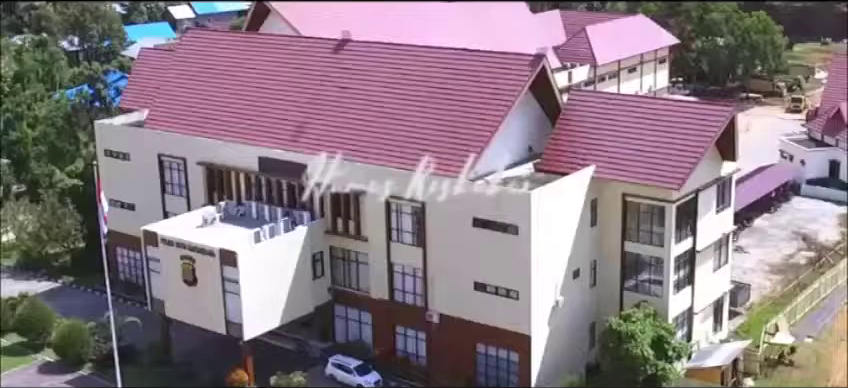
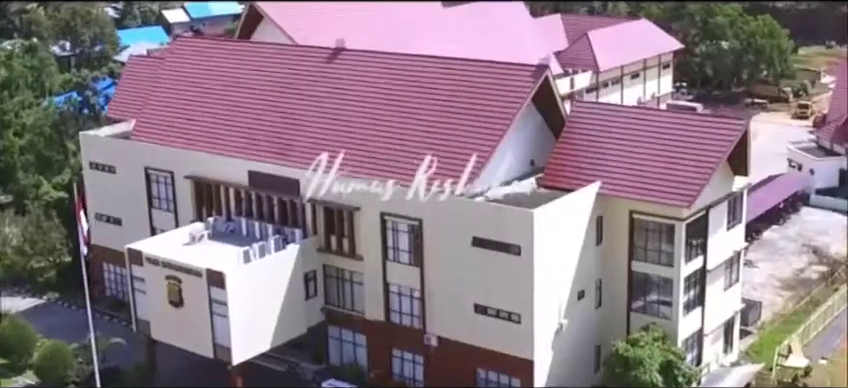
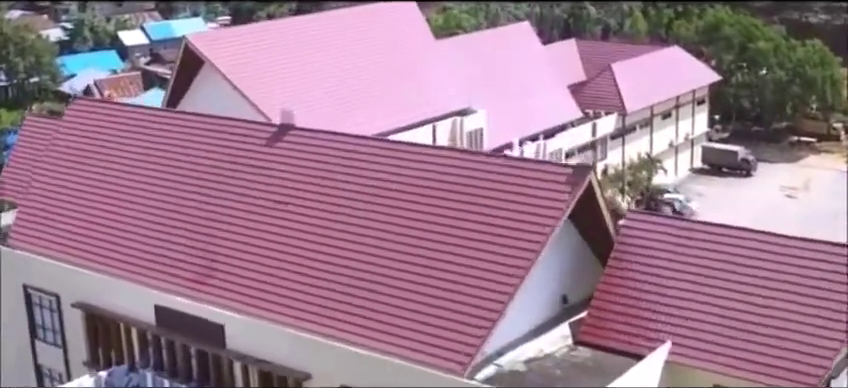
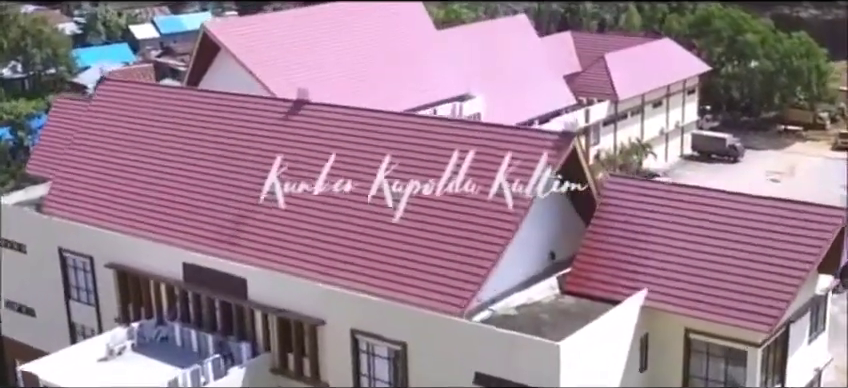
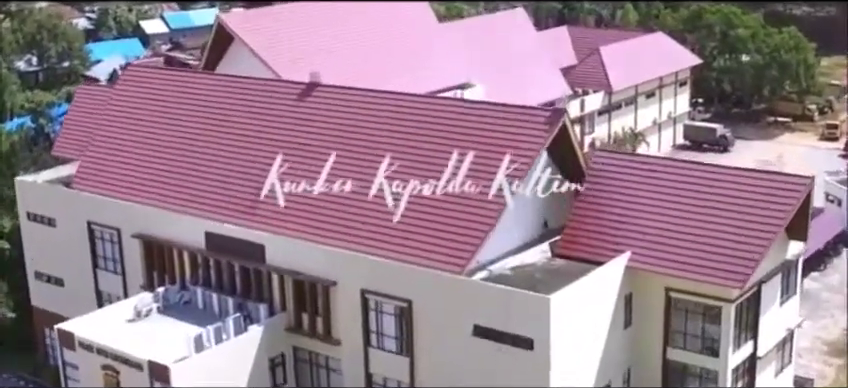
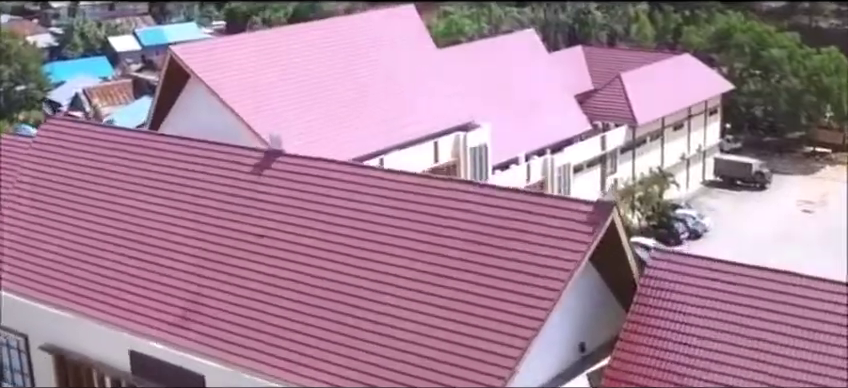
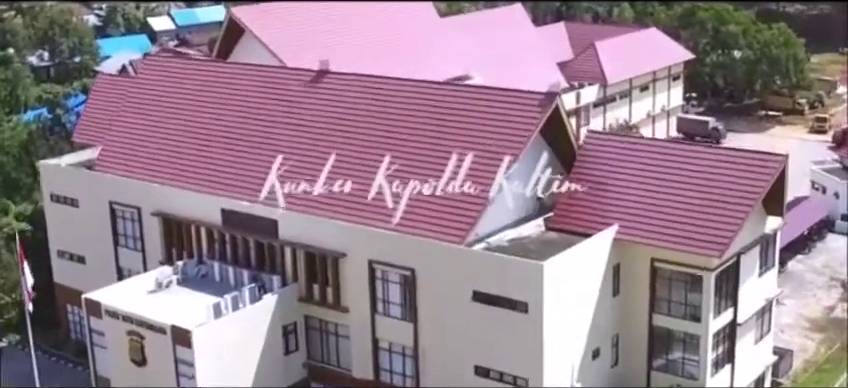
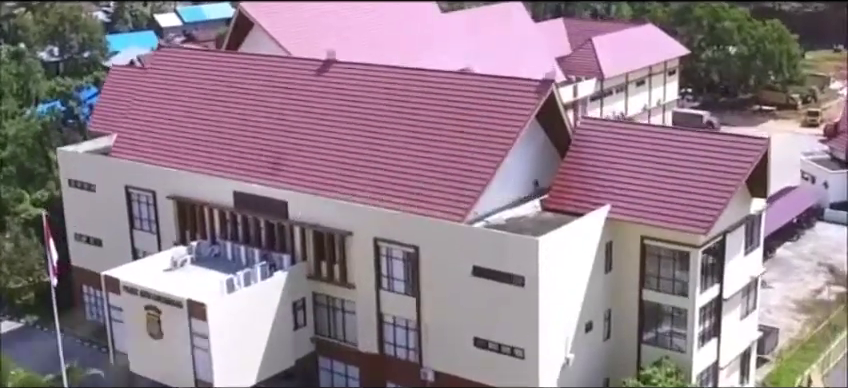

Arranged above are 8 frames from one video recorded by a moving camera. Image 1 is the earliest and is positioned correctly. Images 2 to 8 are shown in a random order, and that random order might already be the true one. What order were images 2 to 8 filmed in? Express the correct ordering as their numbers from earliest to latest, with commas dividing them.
2, 8, 7, 5, 4, 3, 6
